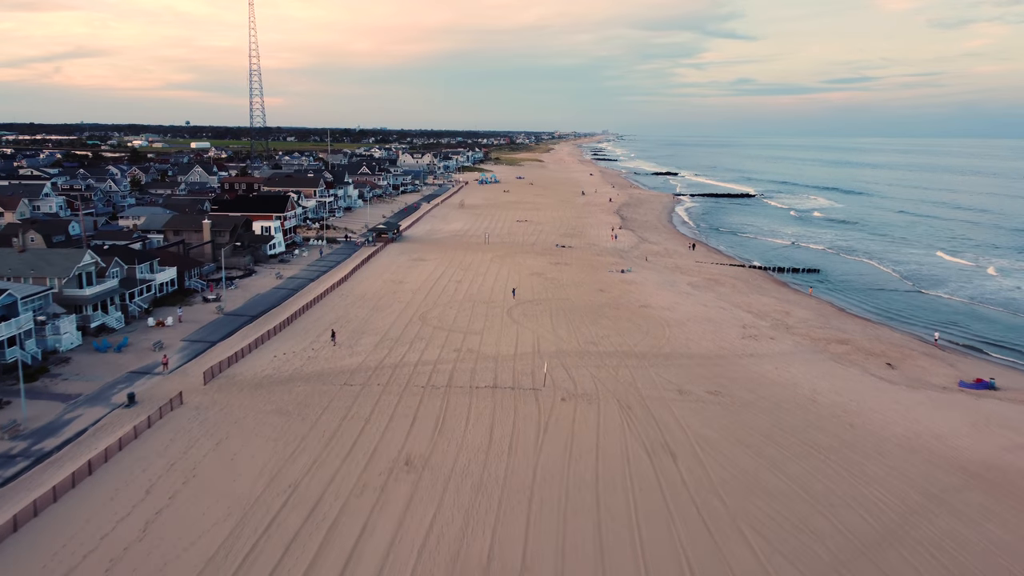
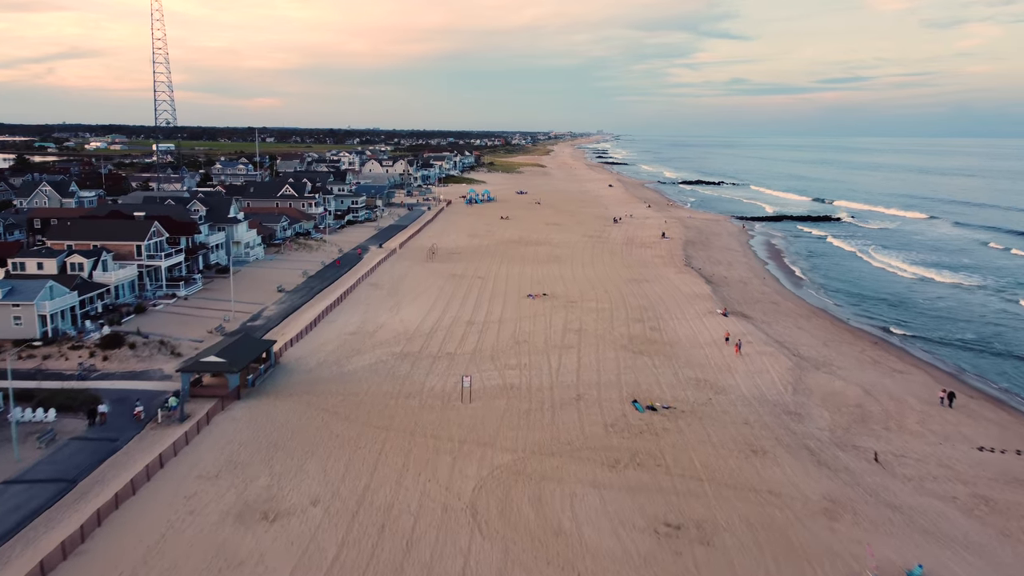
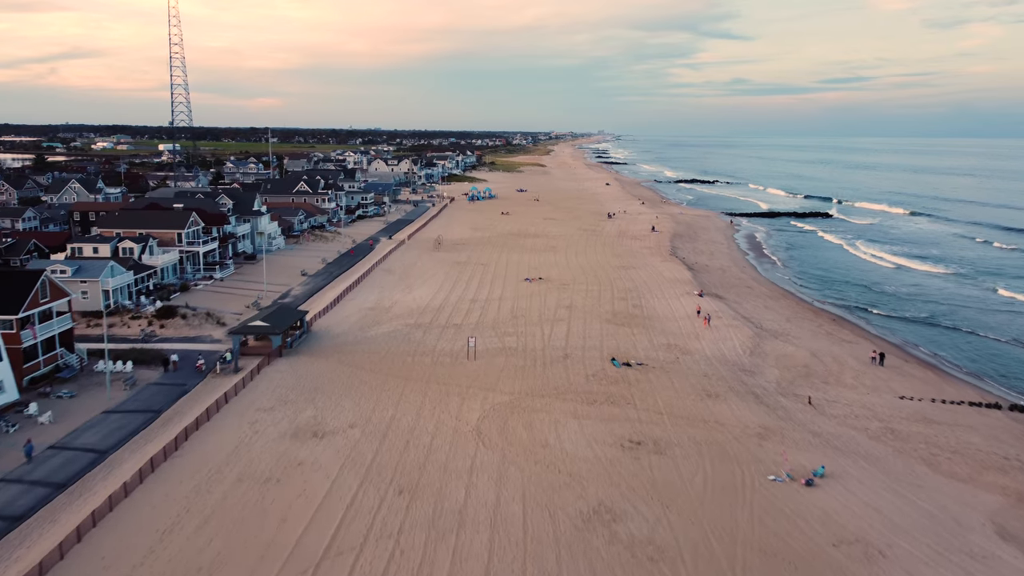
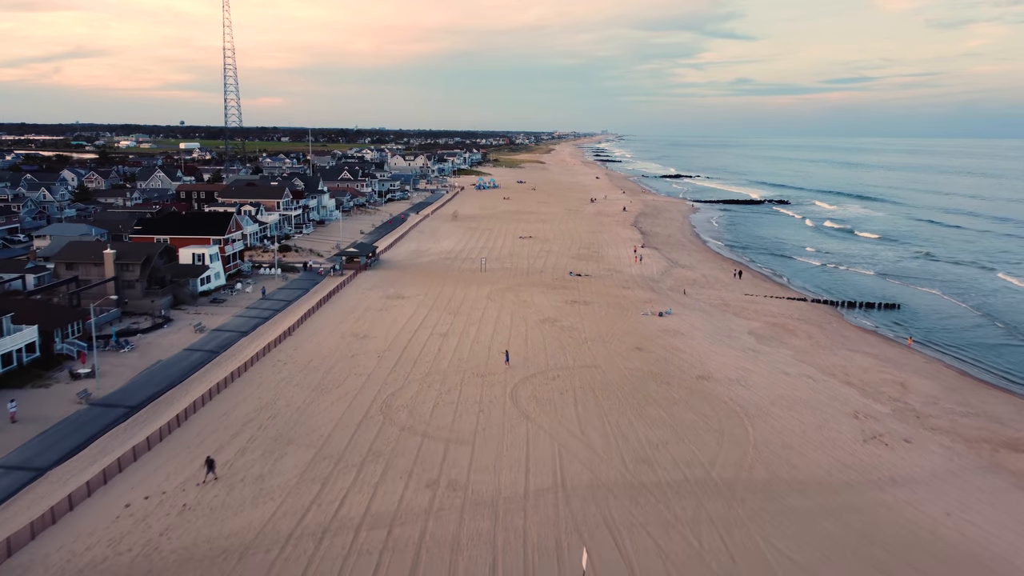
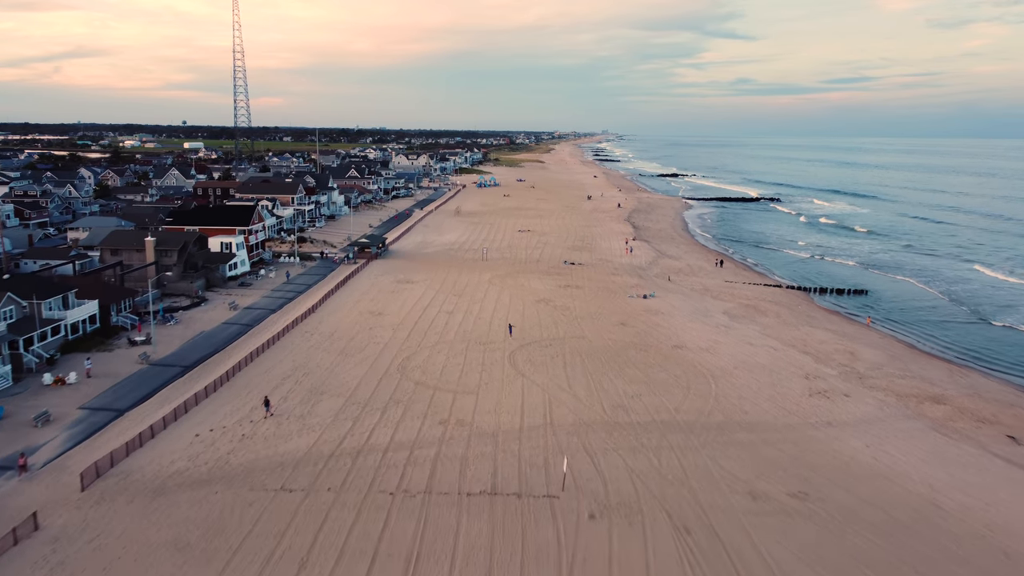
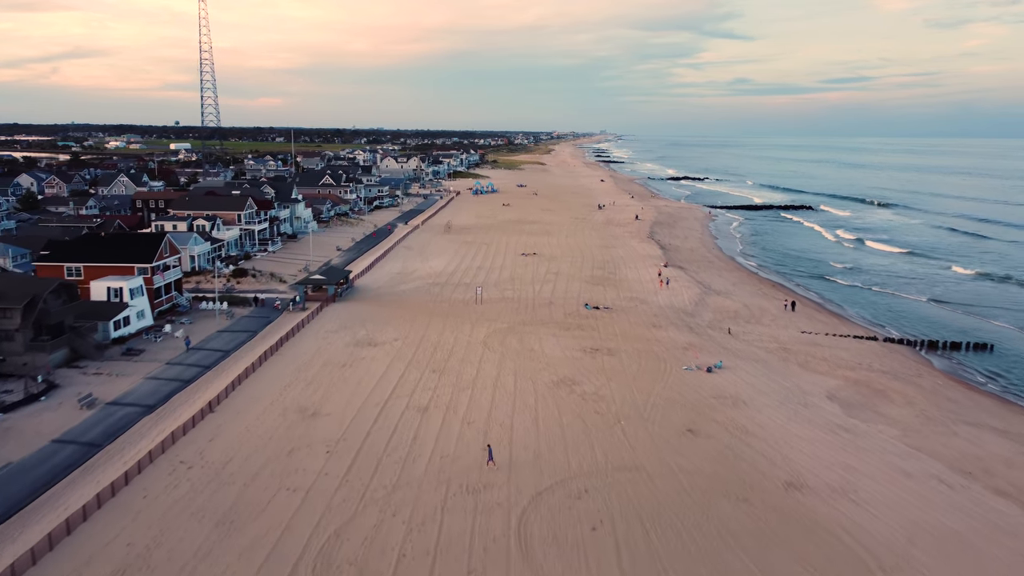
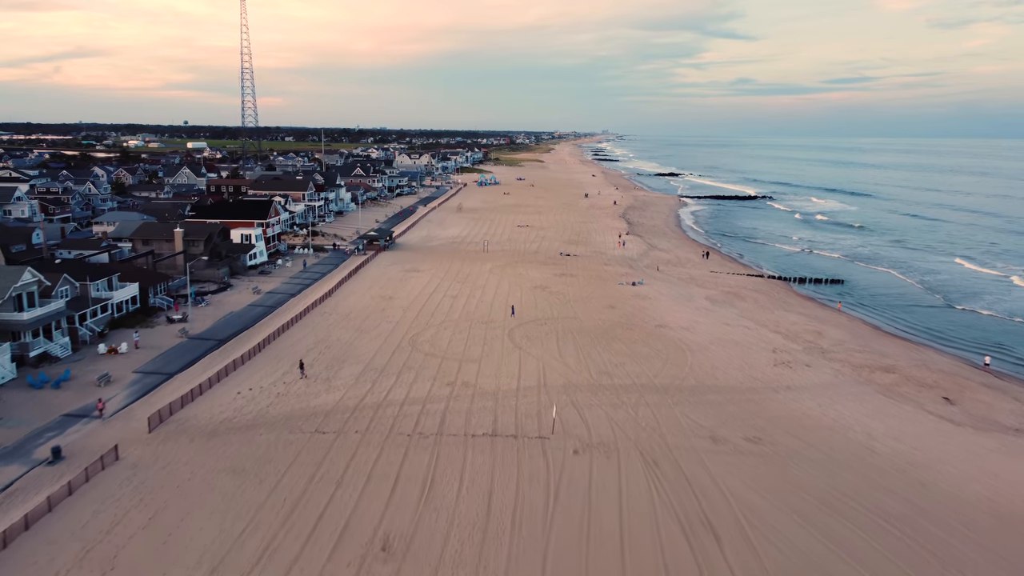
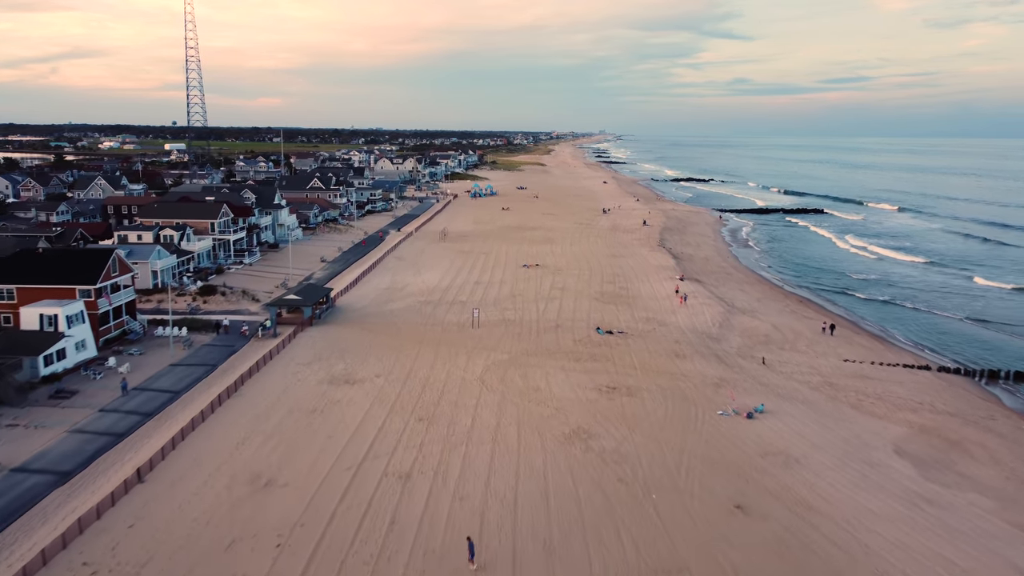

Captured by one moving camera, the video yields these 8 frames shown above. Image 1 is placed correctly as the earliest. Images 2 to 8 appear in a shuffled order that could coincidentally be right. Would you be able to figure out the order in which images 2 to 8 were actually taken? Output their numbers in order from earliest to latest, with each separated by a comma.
7, 5, 4, 6, 8, 3, 2
